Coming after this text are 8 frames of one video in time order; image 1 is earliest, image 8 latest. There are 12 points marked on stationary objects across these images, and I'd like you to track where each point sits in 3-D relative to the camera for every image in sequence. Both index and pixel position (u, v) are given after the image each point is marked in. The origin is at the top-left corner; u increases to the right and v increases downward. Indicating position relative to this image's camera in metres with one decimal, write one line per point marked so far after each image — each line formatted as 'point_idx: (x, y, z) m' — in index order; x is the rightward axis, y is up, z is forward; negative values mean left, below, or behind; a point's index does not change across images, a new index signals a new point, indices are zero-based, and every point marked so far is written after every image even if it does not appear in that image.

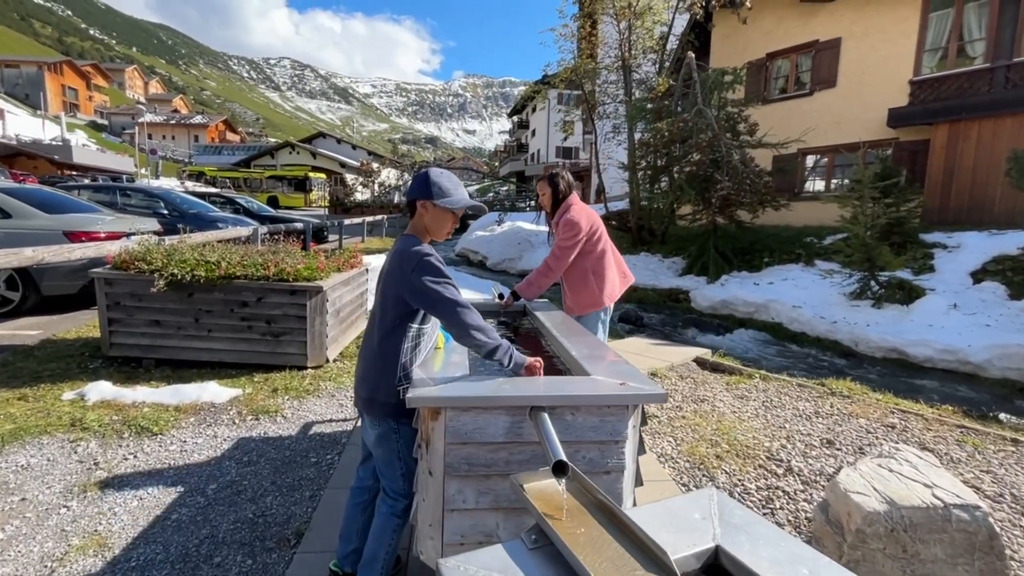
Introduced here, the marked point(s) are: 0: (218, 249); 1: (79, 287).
0: (-2.7, +0.4, +4.3) m
1: (-4.9, 0.0, +5.3) m
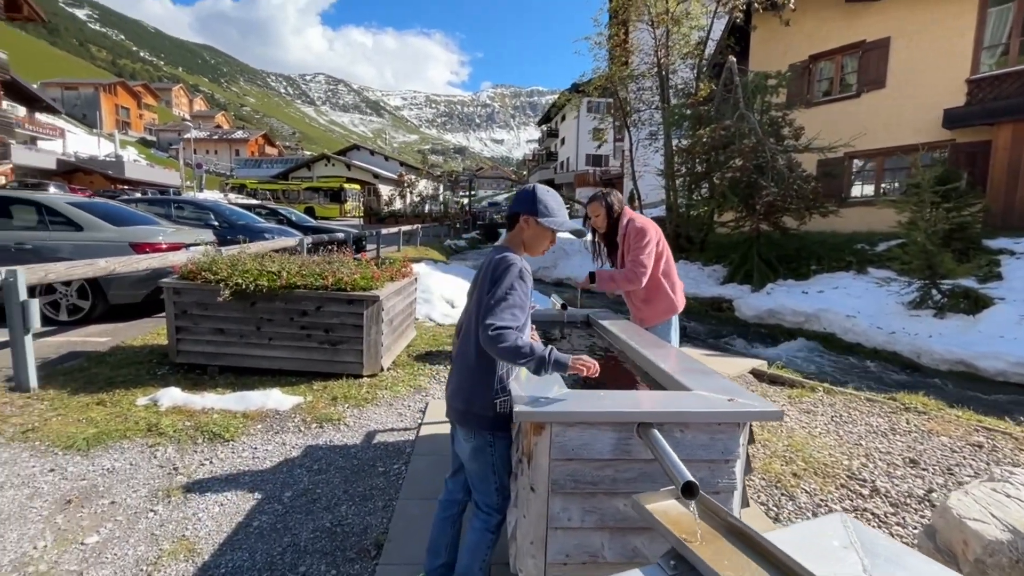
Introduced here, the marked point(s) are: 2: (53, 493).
0: (-2.2, +0.3, +4.4) m
1: (-4.3, -0.1, +5.6) m
2: (-2.3, -1.0, +2.3) m
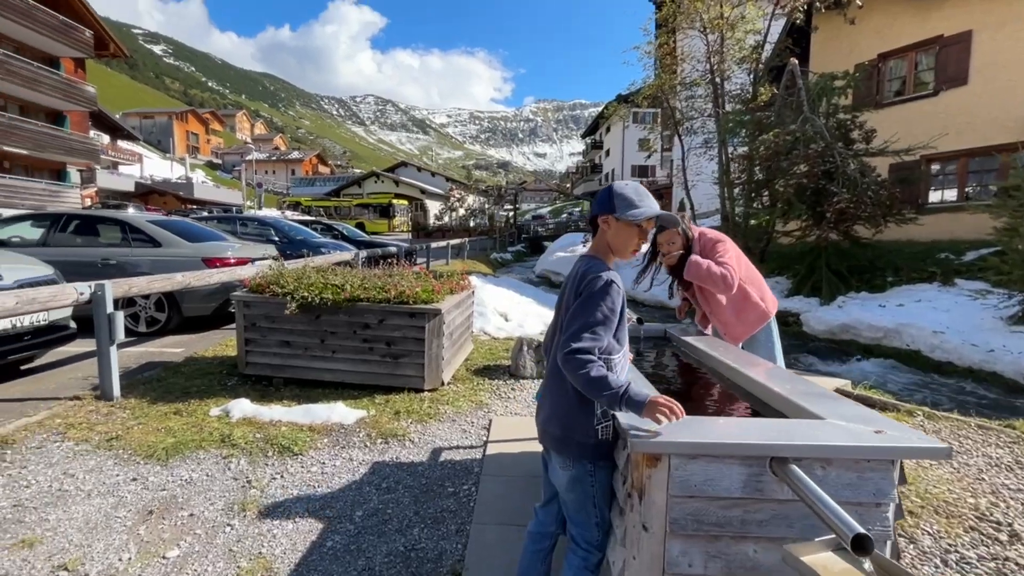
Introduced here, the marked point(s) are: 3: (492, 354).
0: (-1.6, +0.2, +4.5) m
1: (-3.7, -0.3, +5.8) m
2: (-1.9, -1.1, +2.4) m
3: (-0.2, -0.7, +5.1) m
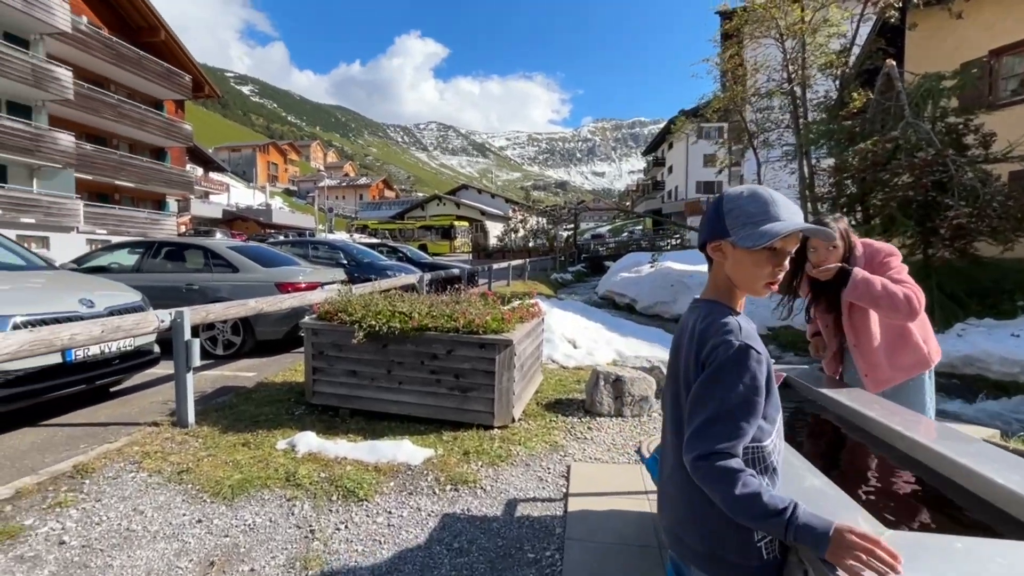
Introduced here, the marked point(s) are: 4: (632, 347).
0: (-1.0, -0.1, +4.4) m
1: (-2.8, -0.6, +5.9) m
2: (-1.5, -1.2, +2.2) m
3: (+0.5, -1.0, +4.8) m
4: (+1.7, -0.8, +6.6) m
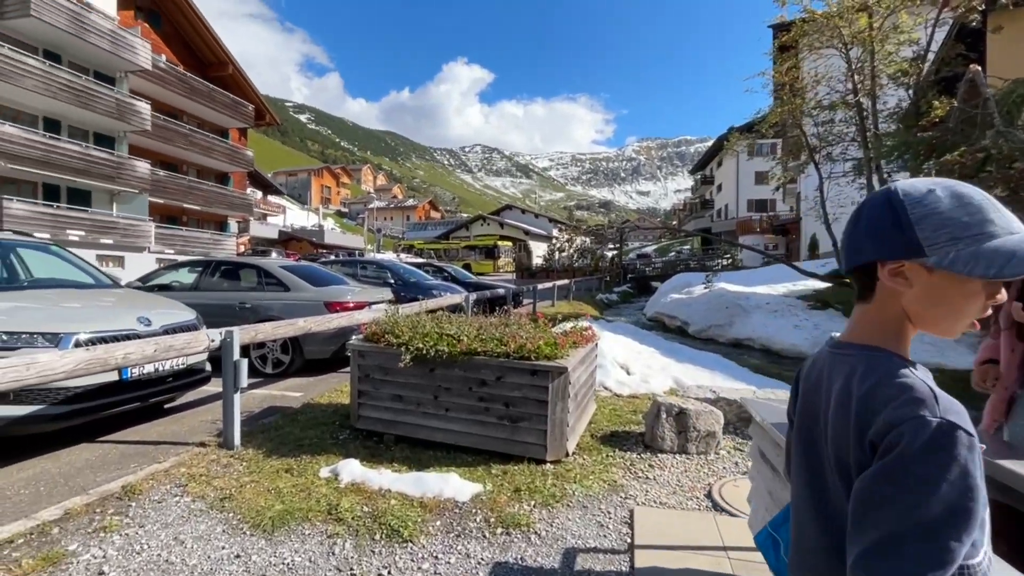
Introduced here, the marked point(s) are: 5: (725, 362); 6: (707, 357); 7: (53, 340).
0: (-0.5, -0.3, +4.2) m
1: (-2.2, -0.8, +5.9) m
2: (-1.2, -1.3, +2.1) m
3: (+1.0, -1.2, +4.4) m
4: (+2.3, -1.1, +6.1) m
5: (+3.2, -1.1, +7.1) m
6: (+2.9, -1.0, +7.1) m
7: (-3.2, -0.4, +3.3) m
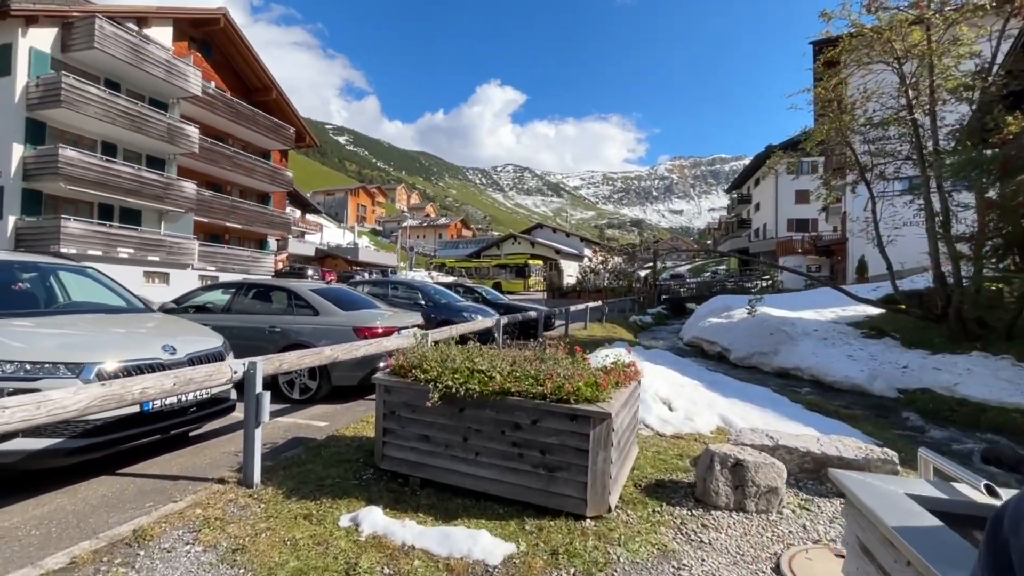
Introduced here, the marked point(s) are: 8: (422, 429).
0: (-0.2, -0.5, +3.9) m
1: (-1.8, -1.1, +5.7) m
2: (-1.1, -1.5, +1.8) m
3: (+1.3, -1.5, +4.0) m
4: (+2.7, -1.5, +5.6) m
5: (+3.6, -1.5, +6.5) m
6: (+3.4, -1.4, +6.6) m
7: (-3.0, -0.6, +3.3) m
8: (-0.7, -1.0, +3.5) m
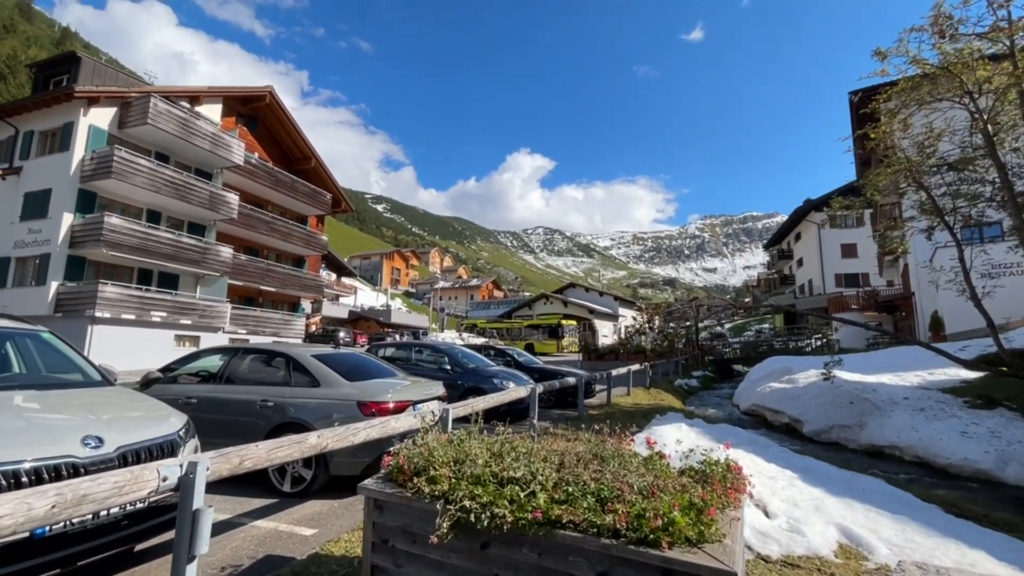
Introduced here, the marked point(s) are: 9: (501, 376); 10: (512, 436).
0: (+0.1, -0.9, +2.8) m
1: (-1.4, -1.7, +4.6) m
2: (-0.9, -1.6, +0.6) m
3: (+1.6, -1.9, +2.7) m
4: (+3.1, -2.0, +4.2) m
5: (+4.0, -2.2, +5.0) m
6: (+3.8, -2.1, +5.1) m
7: (-2.8, -0.9, +2.3) m
8: (-0.4, -1.4, +2.3) m
9: (-0.2, -1.8, +9.7) m
10: (0.0, -1.0, +3.1) m
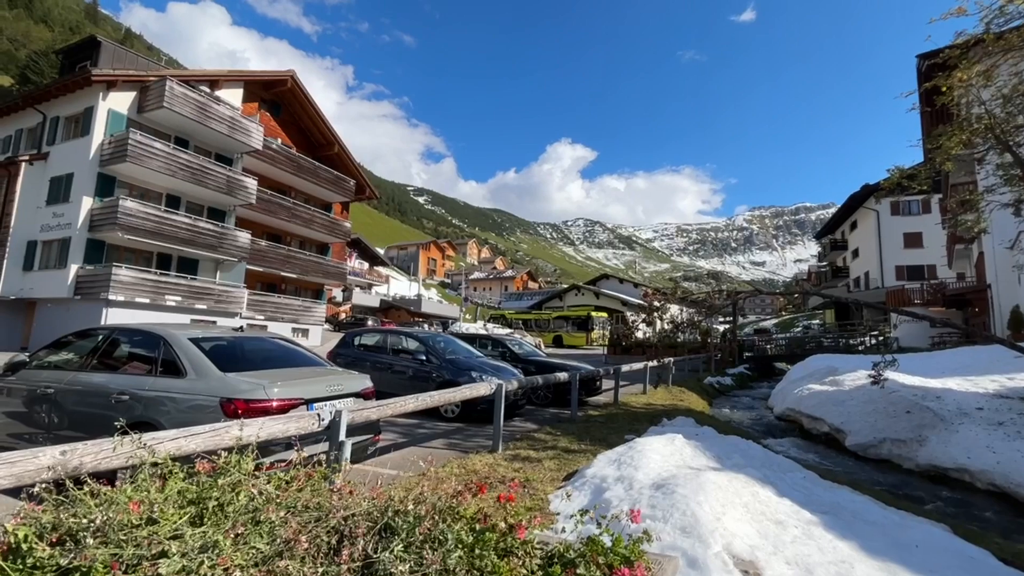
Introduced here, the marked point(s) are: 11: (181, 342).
0: (-0.8, -0.7, +1.6) m
1: (-2.2, -1.4, +3.5) m
2: (-2.0, -1.4, -0.5) m
3: (+0.7, -1.6, +1.3) m
4: (+2.3, -1.8, +2.7) m
5: (+3.3, -1.9, +3.4) m
6: (+3.1, -1.9, +3.6) m
7: (-3.7, -0.7, +1.3) m
8: (-1.3, -1.1, +1.1) m
9: (-0.5, -1.5, +8.5) m
10: (-0.9, -0.7, +1.9) m
11: (-2.9, -0.5, +4.3) m
